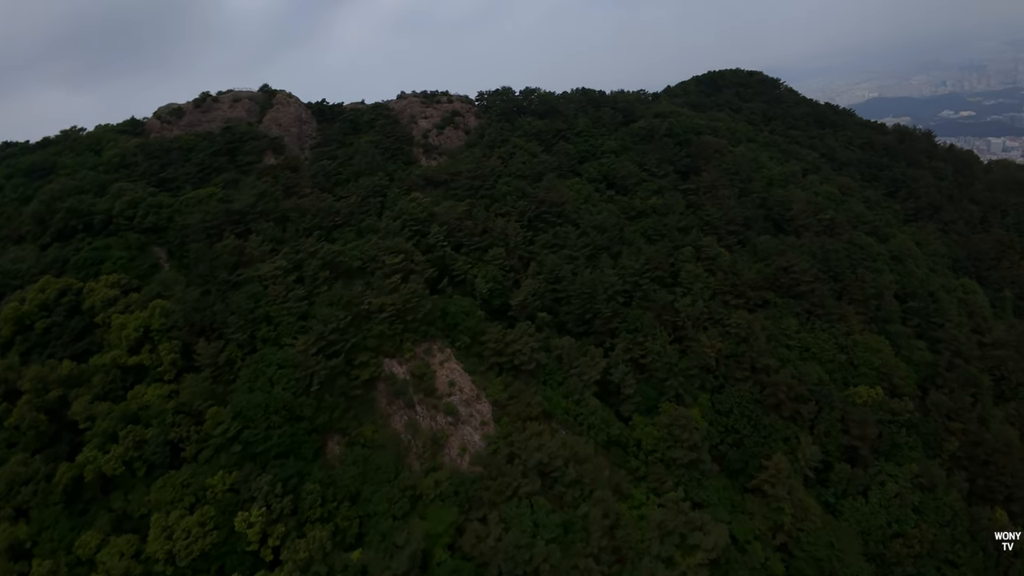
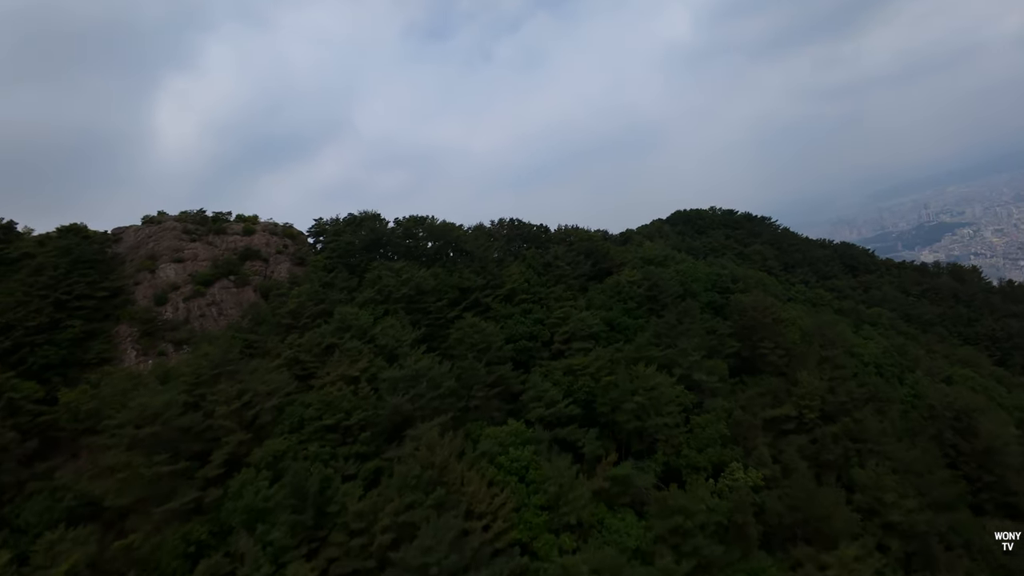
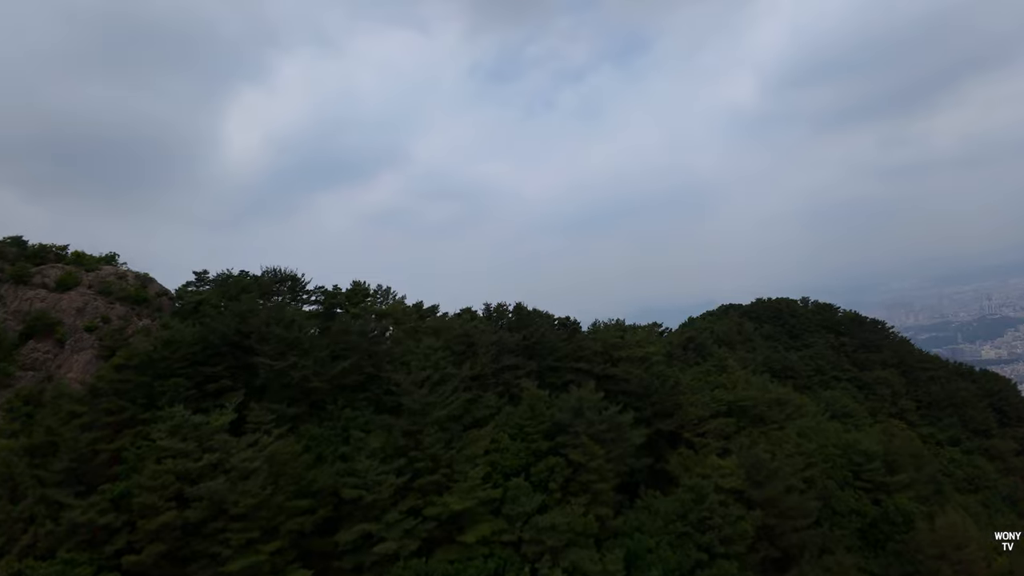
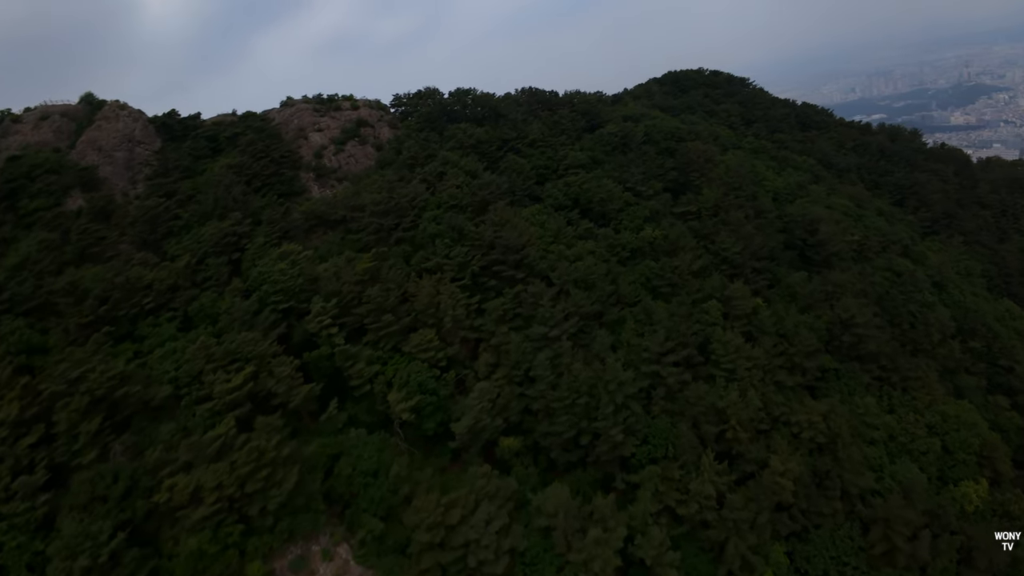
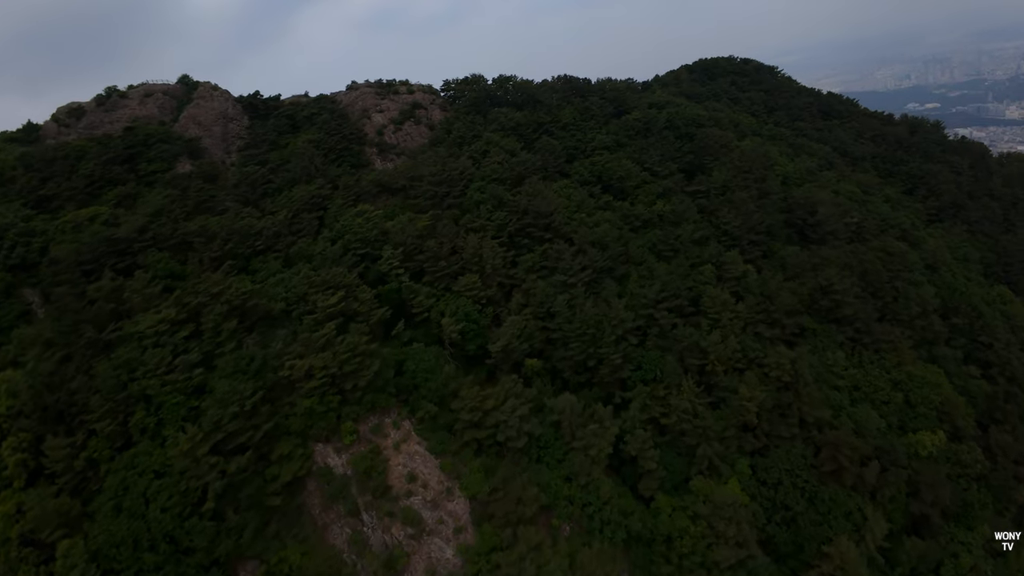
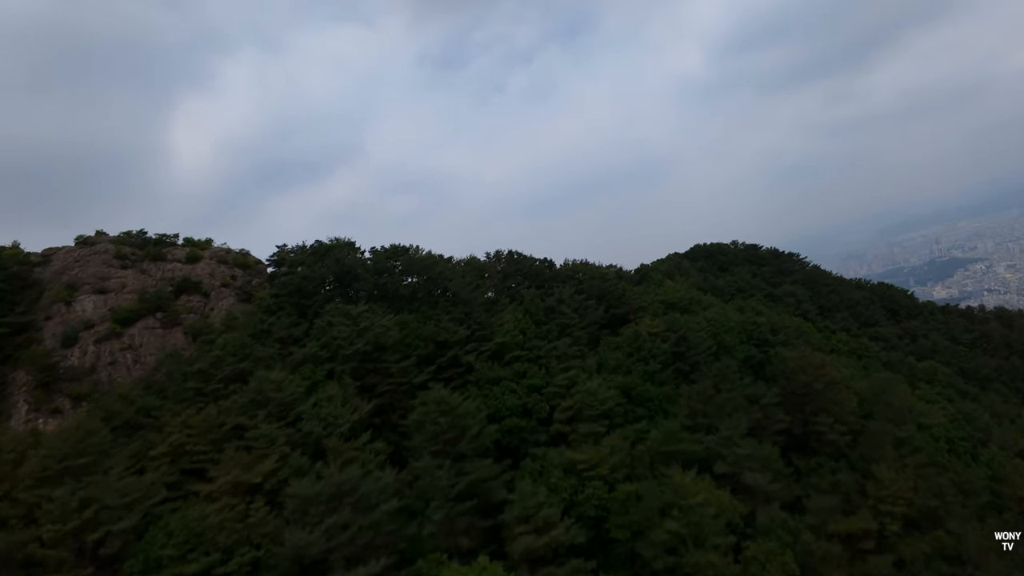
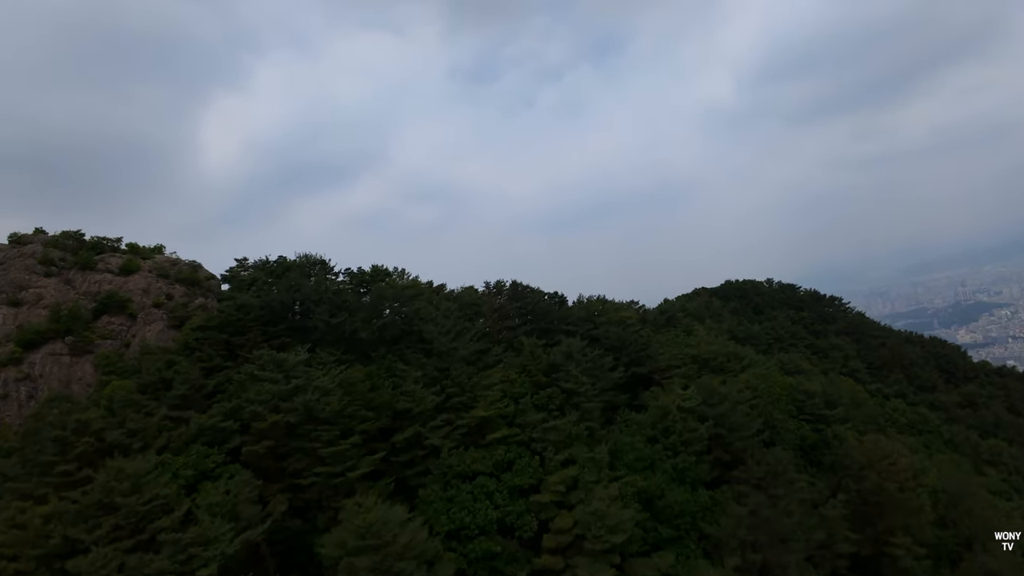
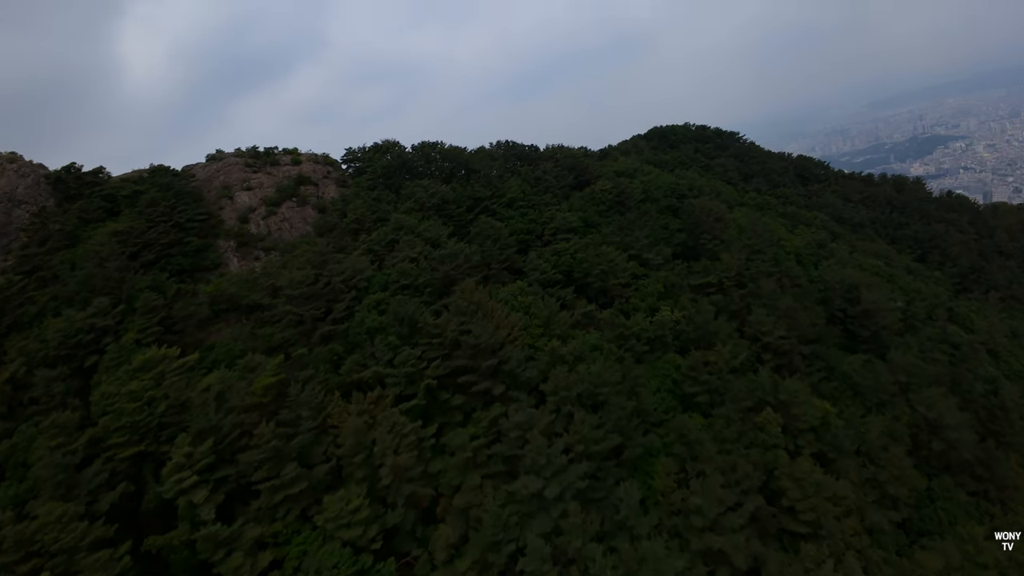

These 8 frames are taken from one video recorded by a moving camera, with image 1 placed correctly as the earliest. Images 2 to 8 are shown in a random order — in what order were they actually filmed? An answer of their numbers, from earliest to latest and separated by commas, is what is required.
5, 4, 8, 2, 6, 7, 3
